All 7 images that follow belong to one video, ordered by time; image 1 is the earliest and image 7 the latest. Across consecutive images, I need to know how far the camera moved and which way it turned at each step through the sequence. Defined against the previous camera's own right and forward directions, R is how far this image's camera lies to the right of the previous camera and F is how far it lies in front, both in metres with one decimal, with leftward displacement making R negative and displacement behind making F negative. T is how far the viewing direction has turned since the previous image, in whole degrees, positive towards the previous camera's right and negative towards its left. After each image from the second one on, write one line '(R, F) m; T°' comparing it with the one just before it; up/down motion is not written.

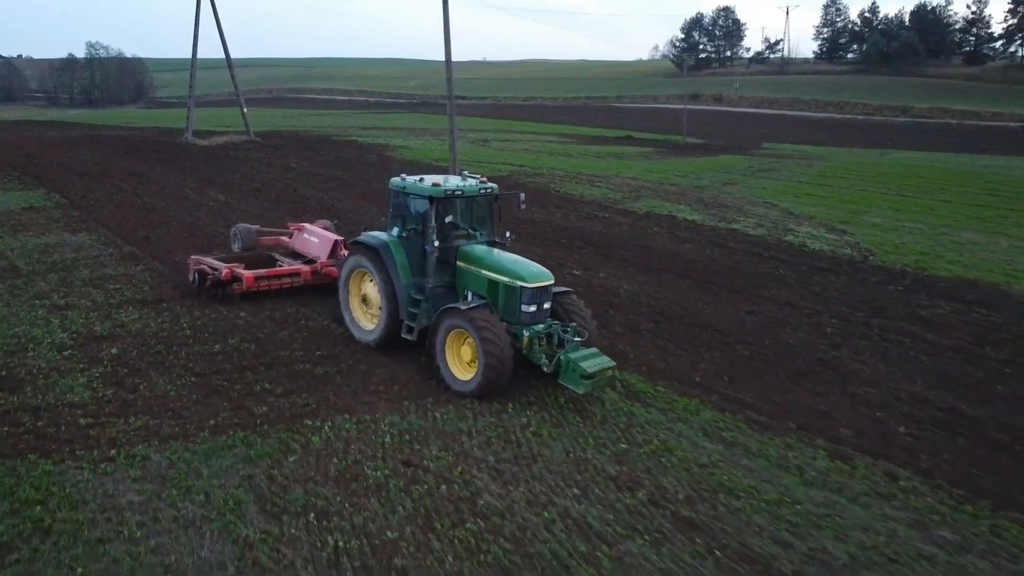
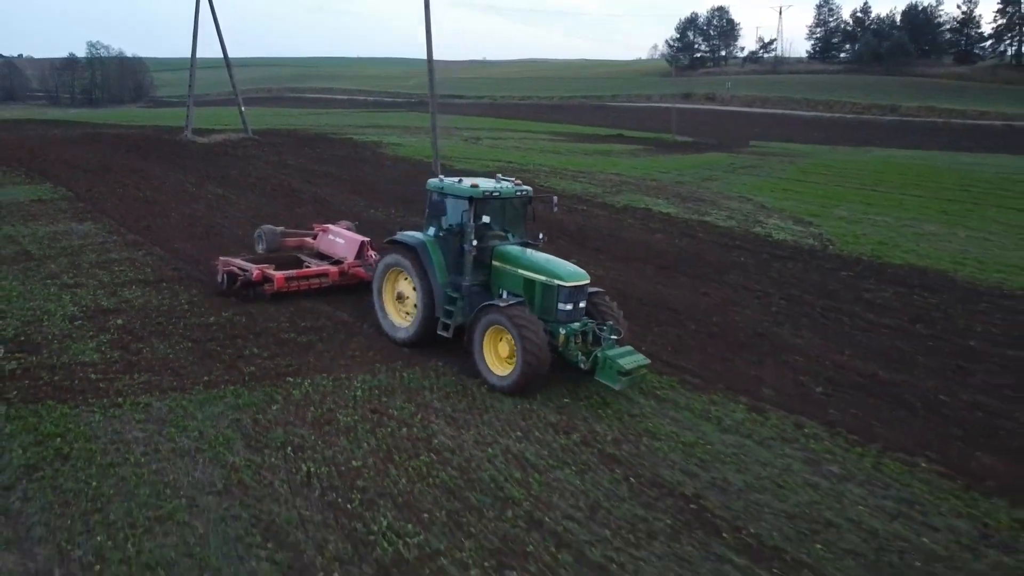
(+0.5, -1.1) m; 0°
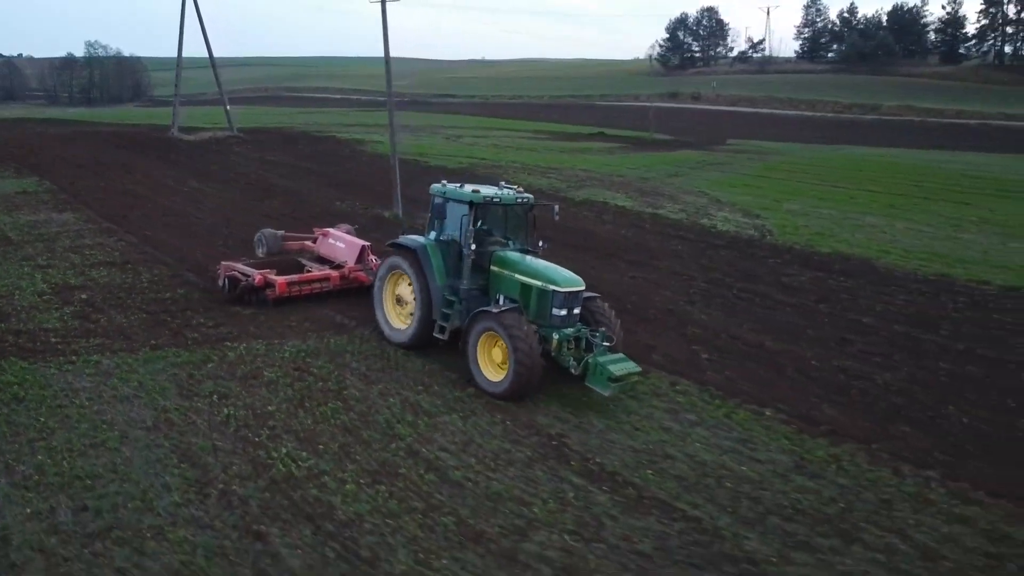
(+1.1, -1.2) m; 0°
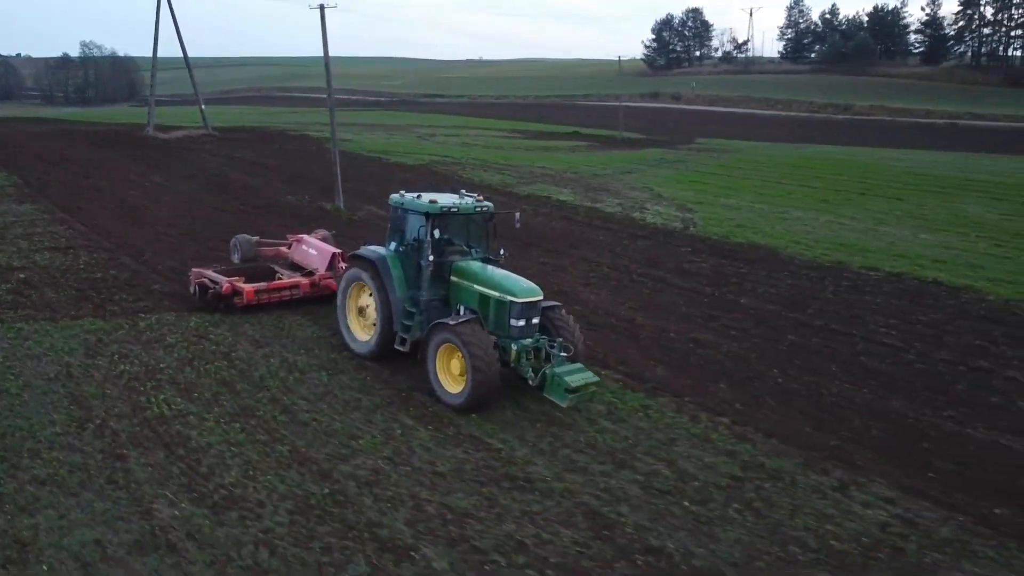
(+1.6, -1.3) m; 0°
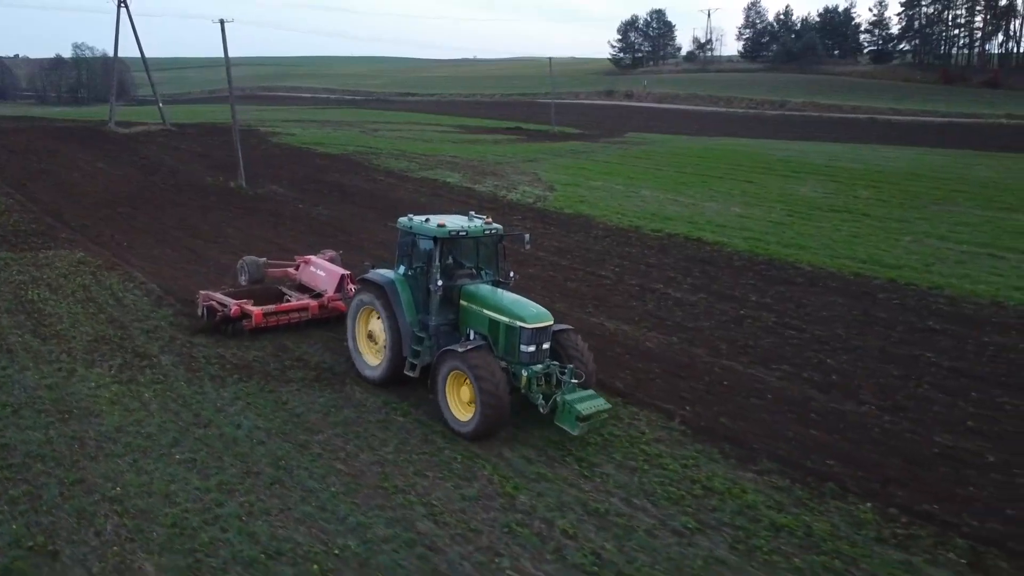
(+3.9, -4.4) m; 0°
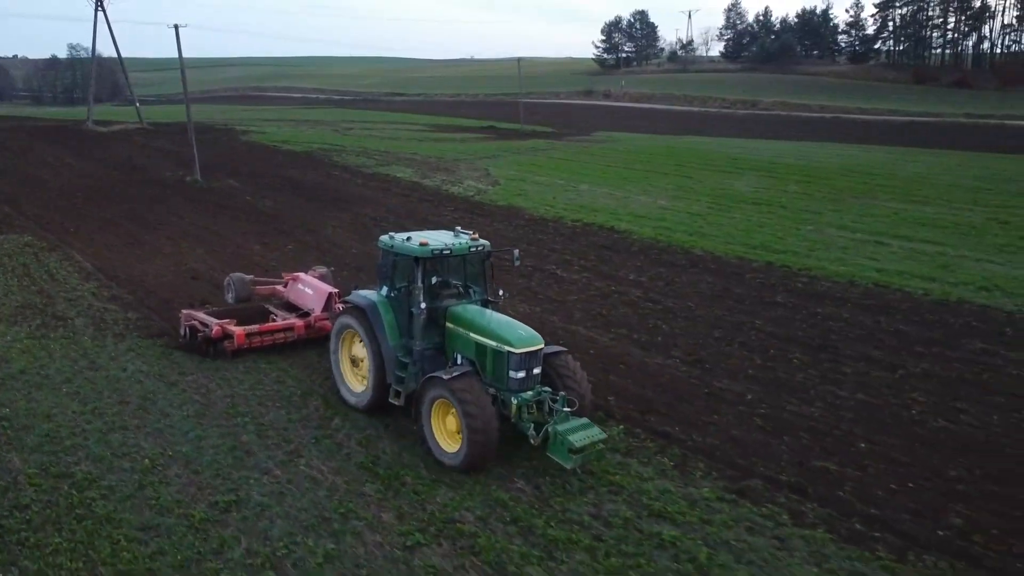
(+2.1, -1.8) m; 0°
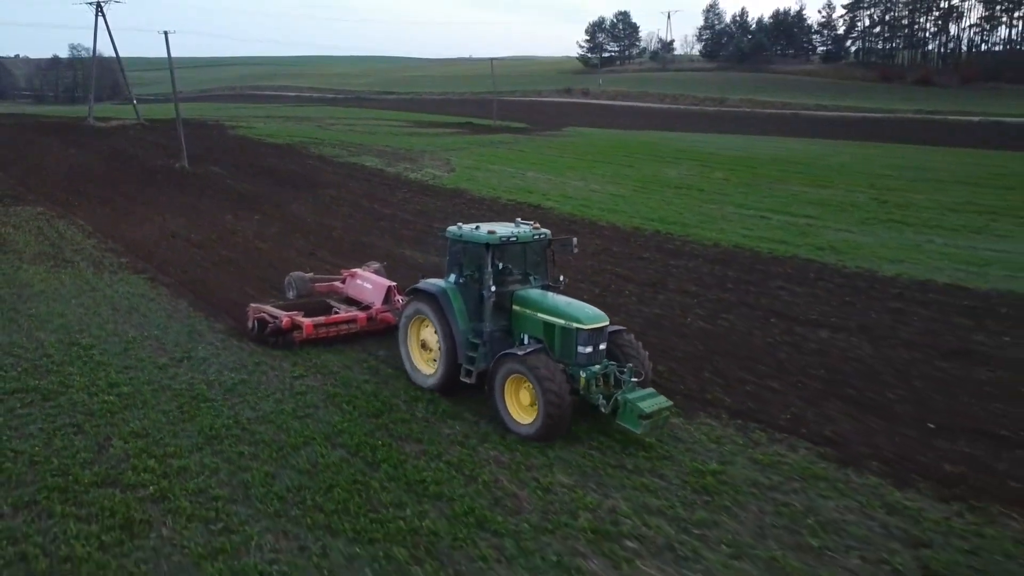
(+1.9, -3.7) m; 0°
